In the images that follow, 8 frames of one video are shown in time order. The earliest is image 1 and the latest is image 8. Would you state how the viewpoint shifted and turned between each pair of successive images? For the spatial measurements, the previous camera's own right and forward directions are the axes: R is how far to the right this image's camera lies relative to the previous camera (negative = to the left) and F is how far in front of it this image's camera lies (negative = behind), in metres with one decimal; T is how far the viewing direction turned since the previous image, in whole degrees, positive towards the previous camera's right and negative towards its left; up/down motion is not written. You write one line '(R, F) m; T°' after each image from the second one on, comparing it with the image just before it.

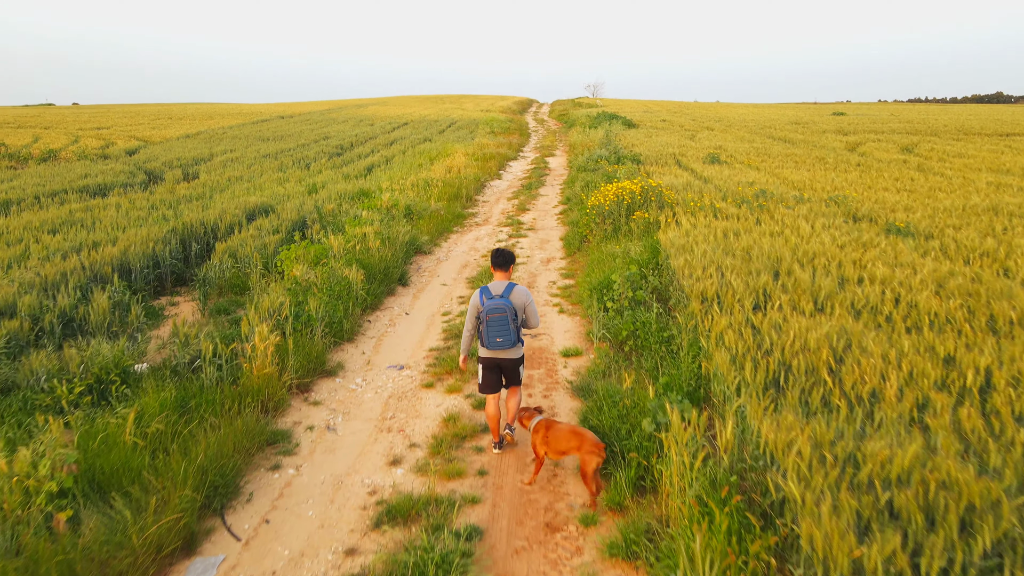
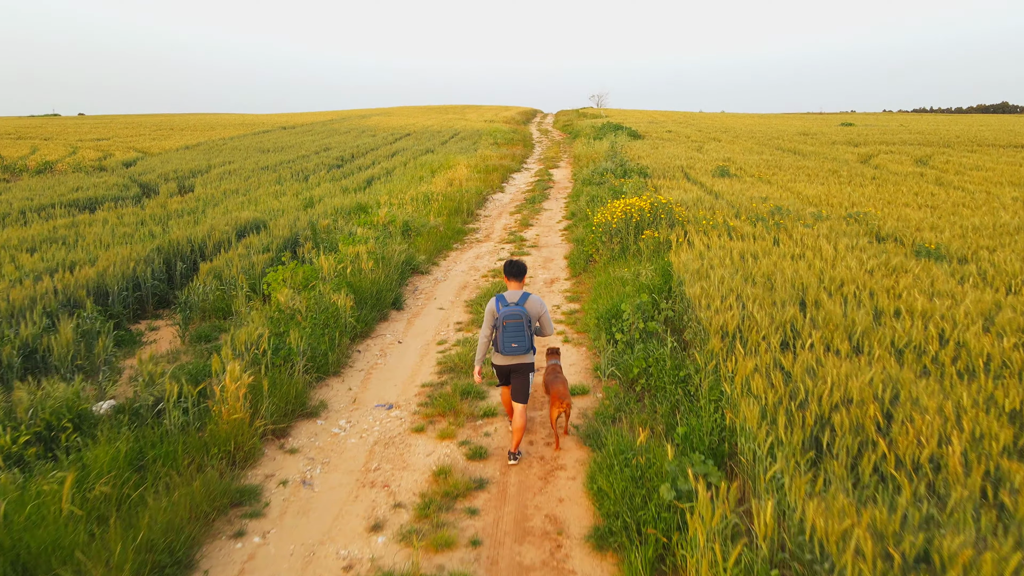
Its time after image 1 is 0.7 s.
(0.0, +0.4) m; 0°
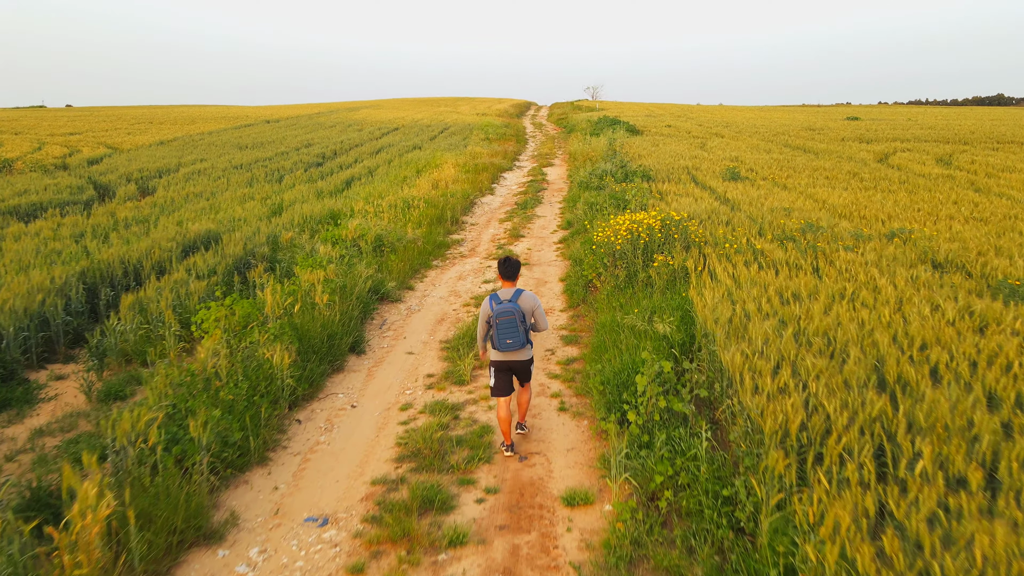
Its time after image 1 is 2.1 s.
(+0.1, +1.2) m; 0°
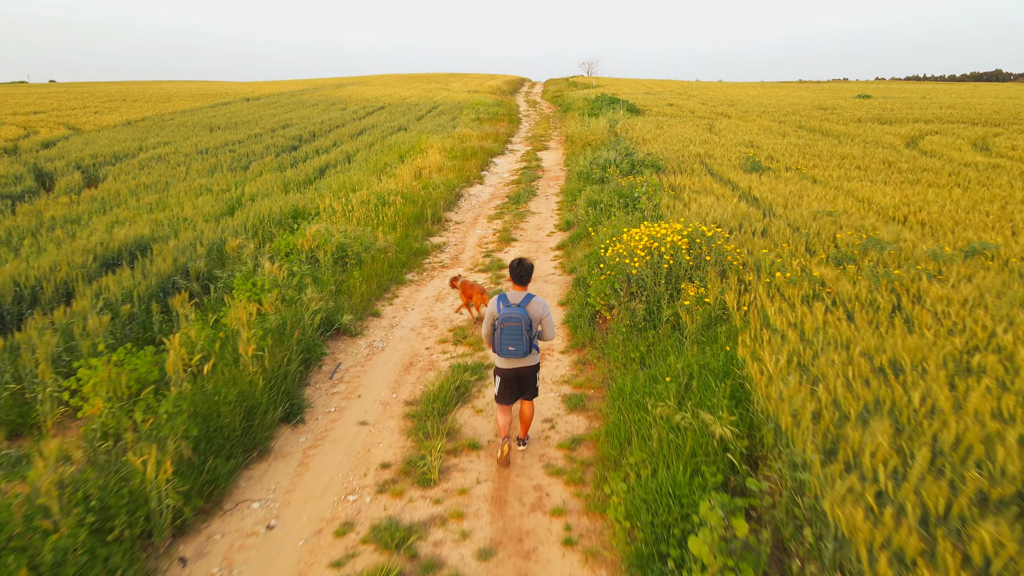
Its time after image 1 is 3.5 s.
(0.0, +1.4) m; 0°
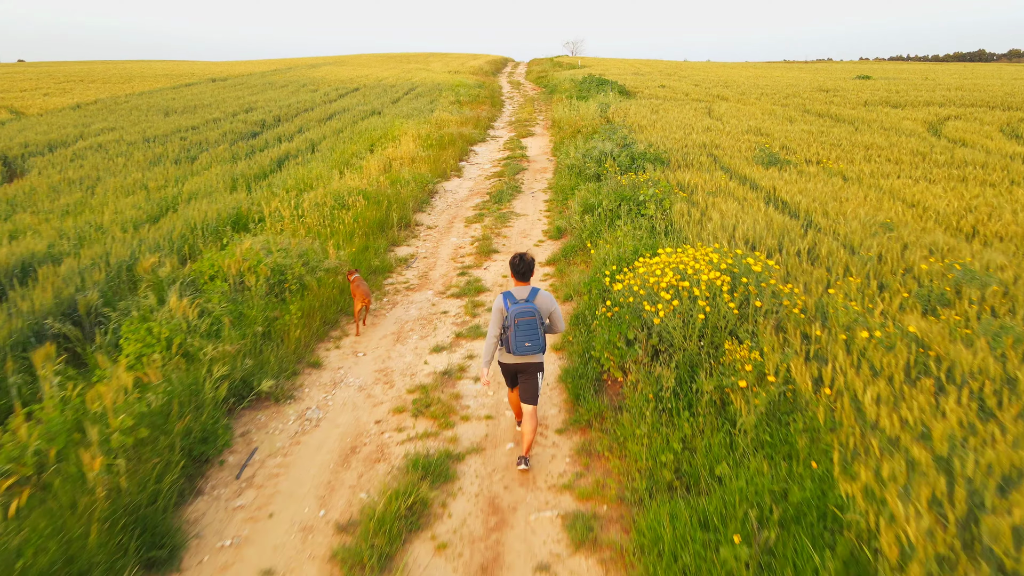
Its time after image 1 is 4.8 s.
(0.0, +1.4) m; +1°
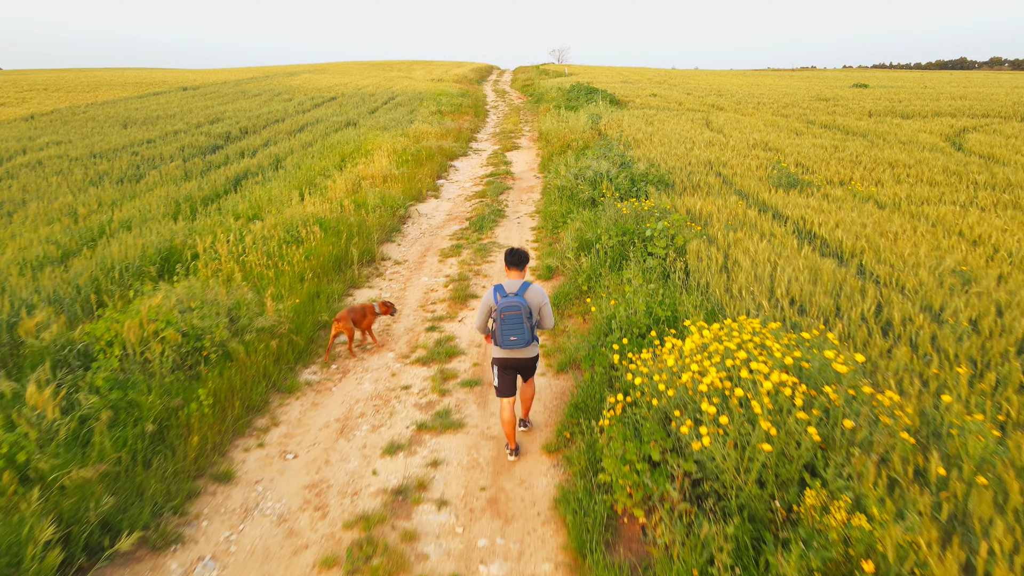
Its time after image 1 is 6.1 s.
(0.0, +1.2) m; +1°
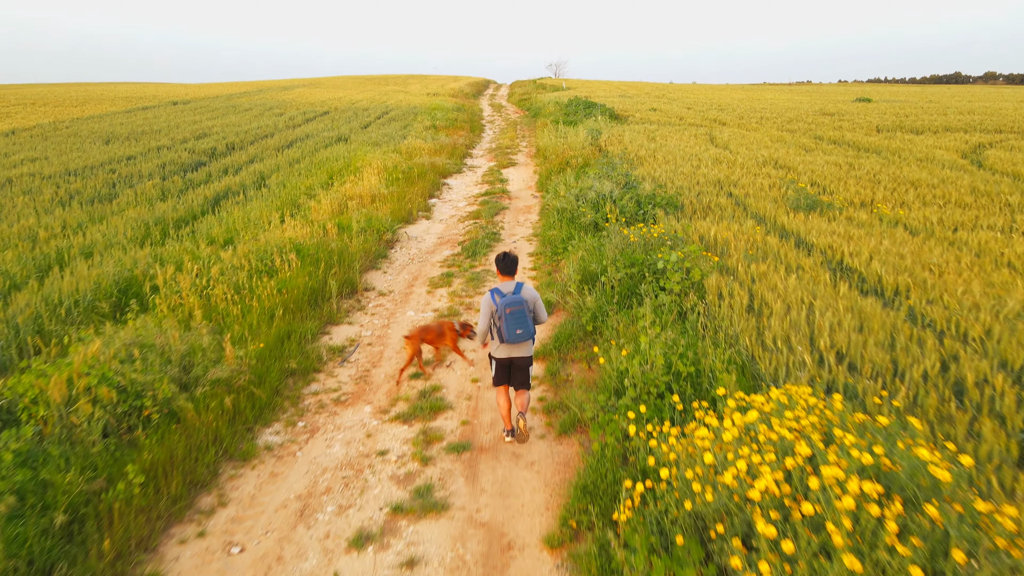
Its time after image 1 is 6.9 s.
(0.0, +0.6) m; 0°
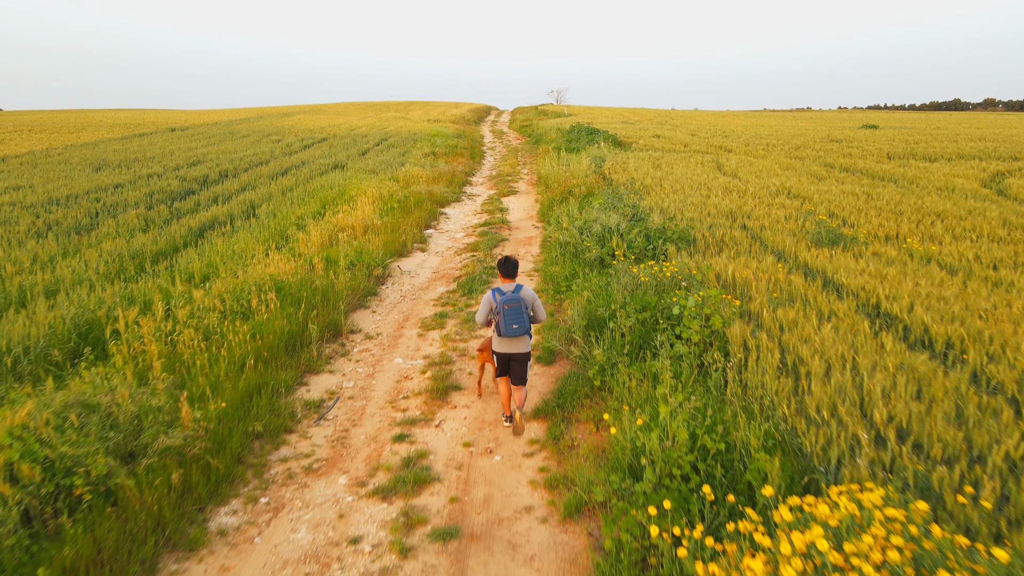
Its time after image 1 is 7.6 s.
(0.0, +0.6) m; 0°
